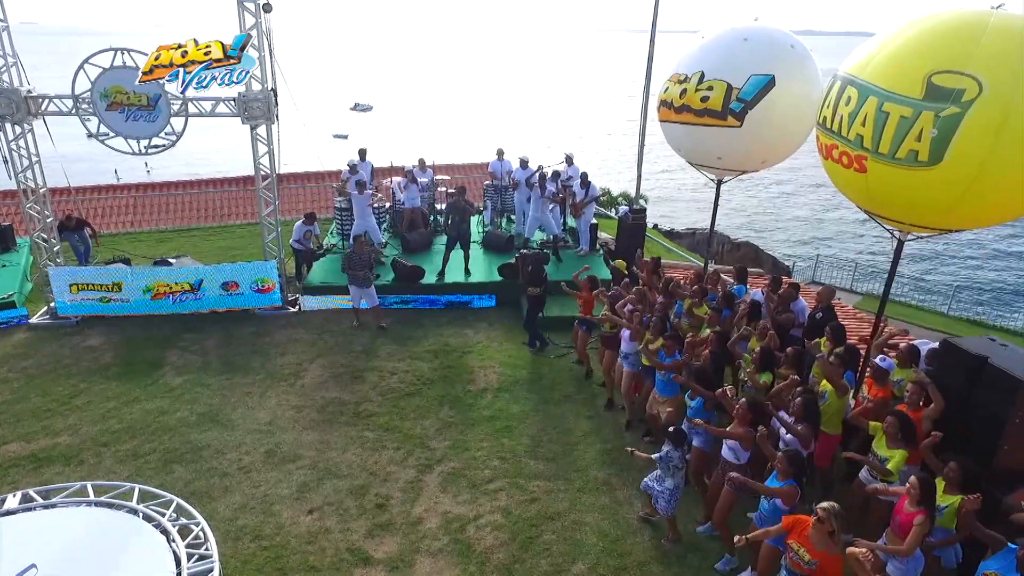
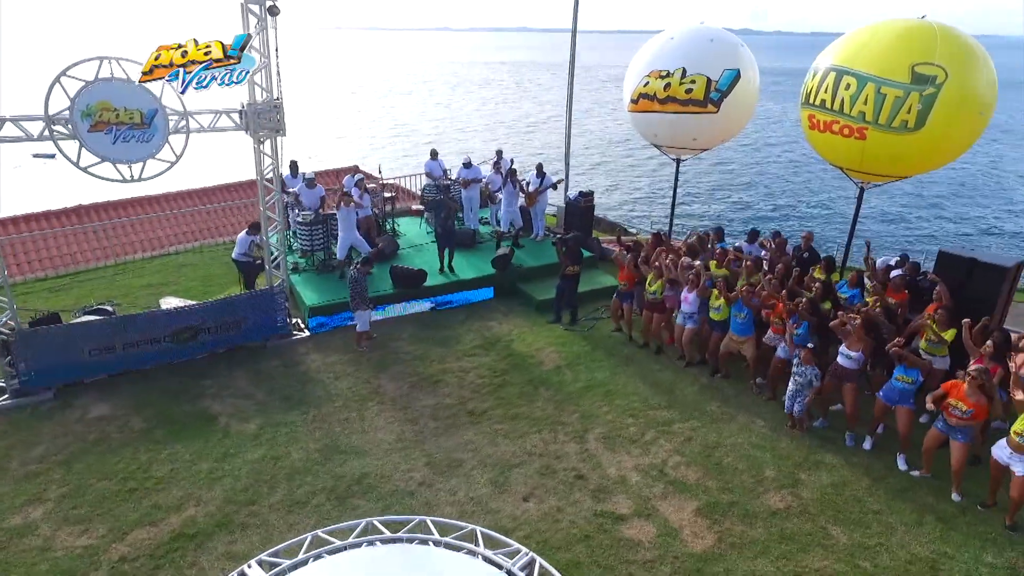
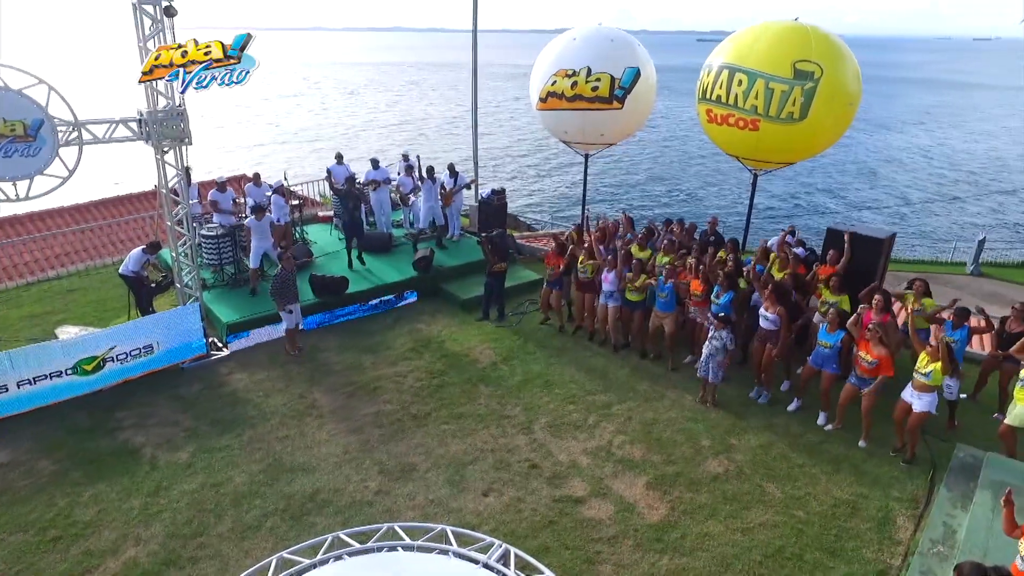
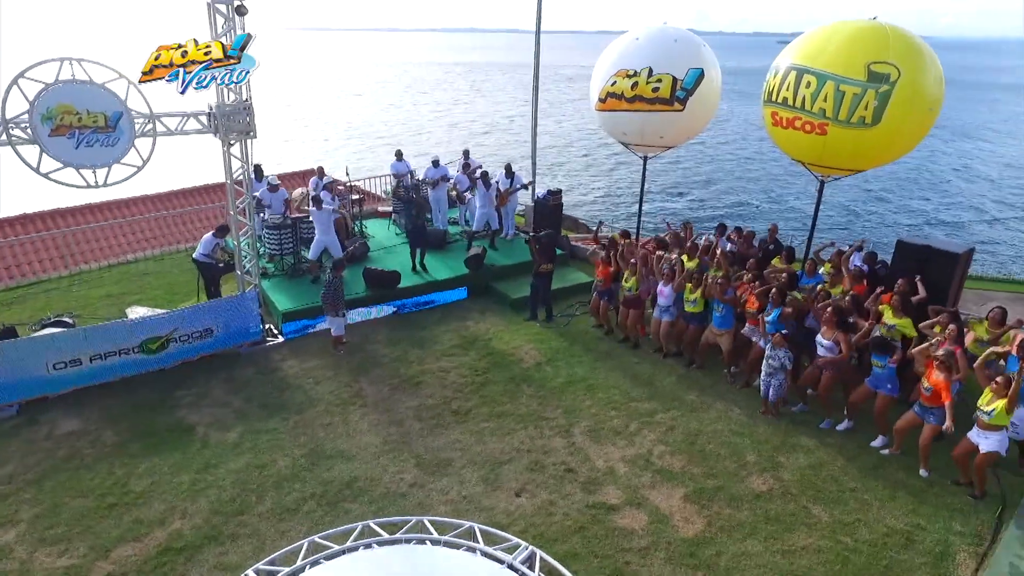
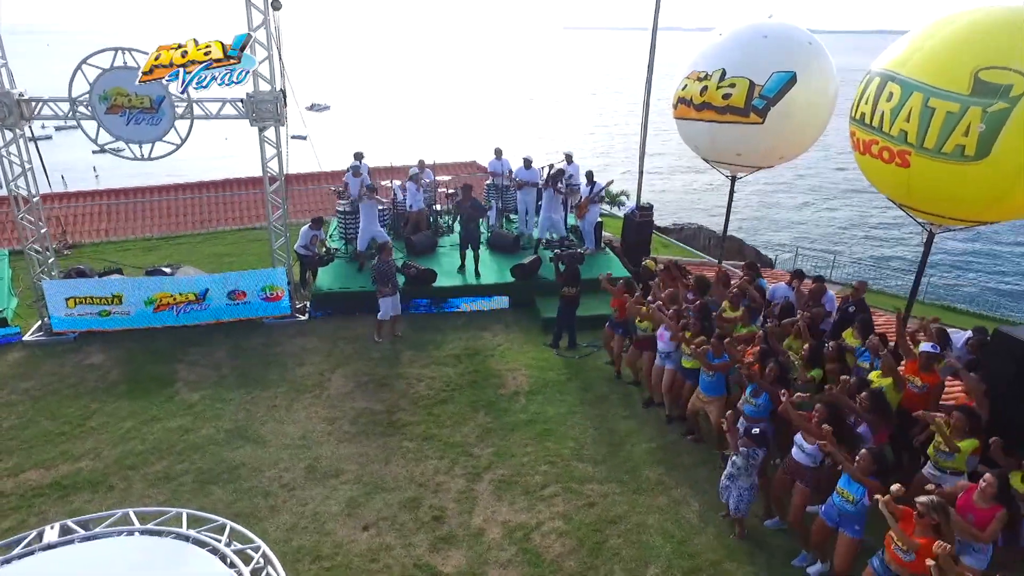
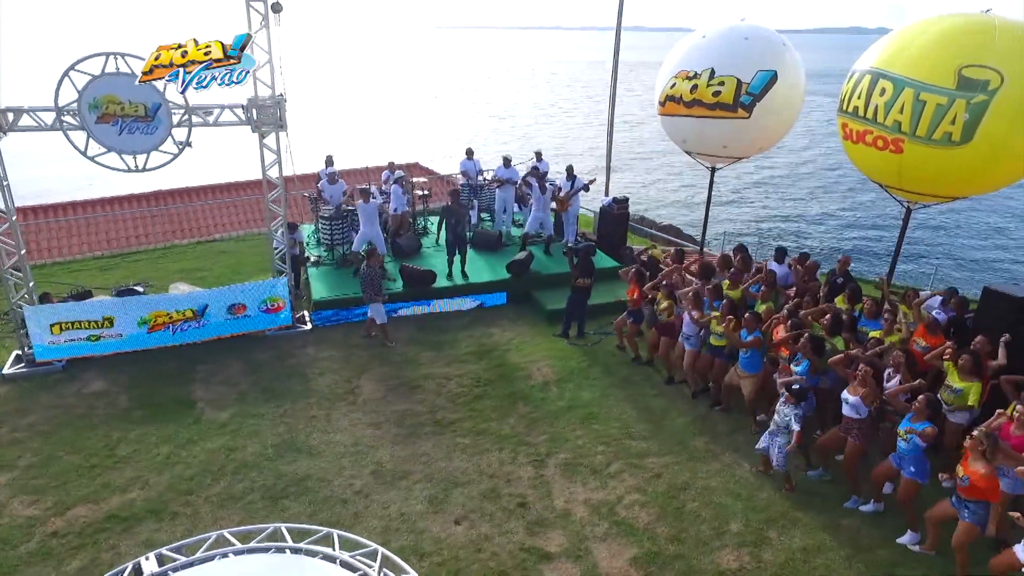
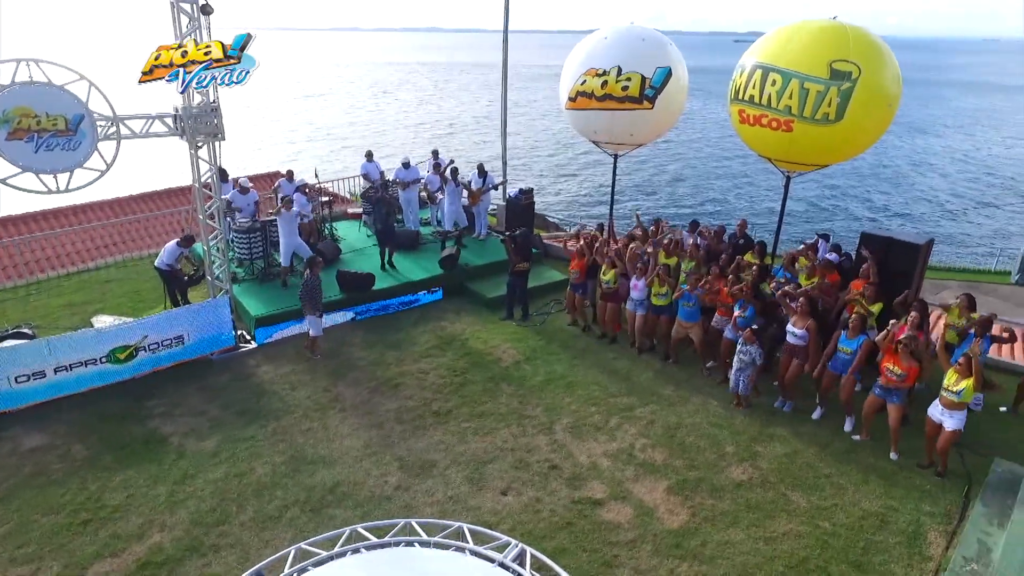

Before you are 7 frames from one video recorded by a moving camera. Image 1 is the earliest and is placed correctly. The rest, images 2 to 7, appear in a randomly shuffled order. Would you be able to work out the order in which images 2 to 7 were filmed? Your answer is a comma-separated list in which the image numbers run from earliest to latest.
5, 6, 2, 4, 7, 3
